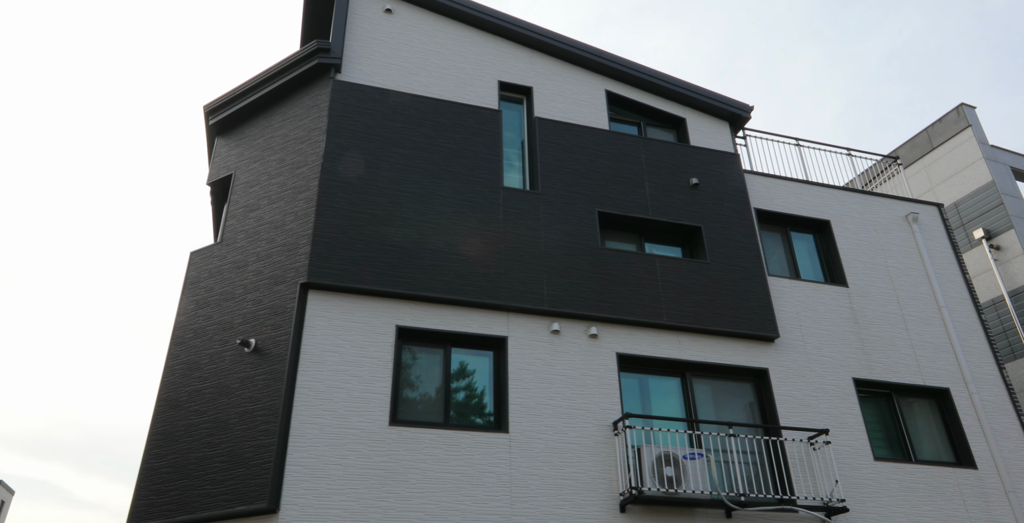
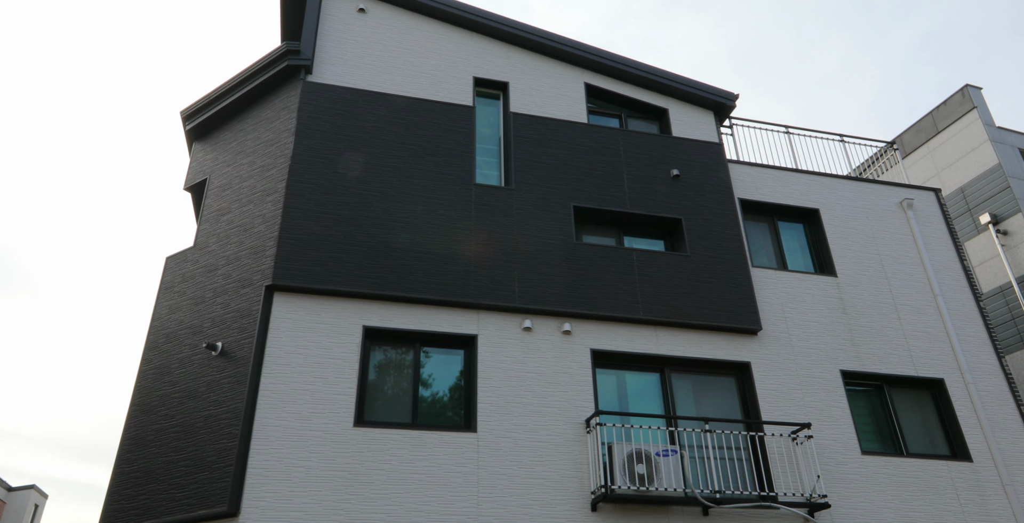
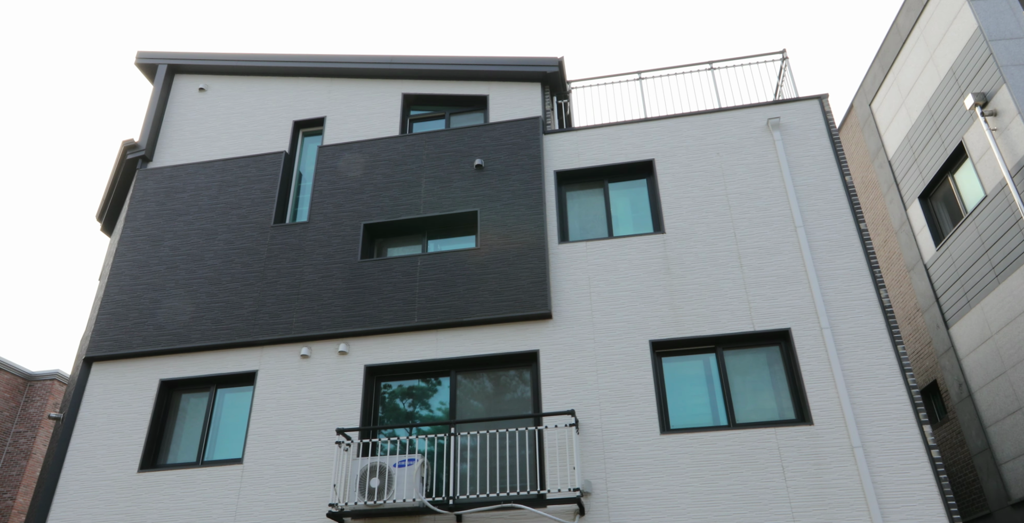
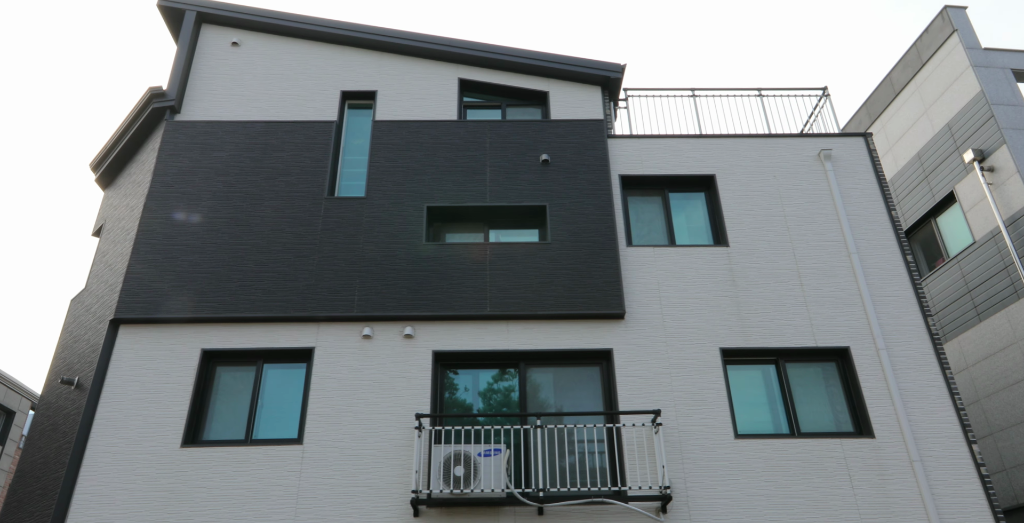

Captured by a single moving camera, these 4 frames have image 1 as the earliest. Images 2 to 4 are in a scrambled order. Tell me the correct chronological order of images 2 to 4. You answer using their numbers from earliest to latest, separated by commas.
2, 4, 3
